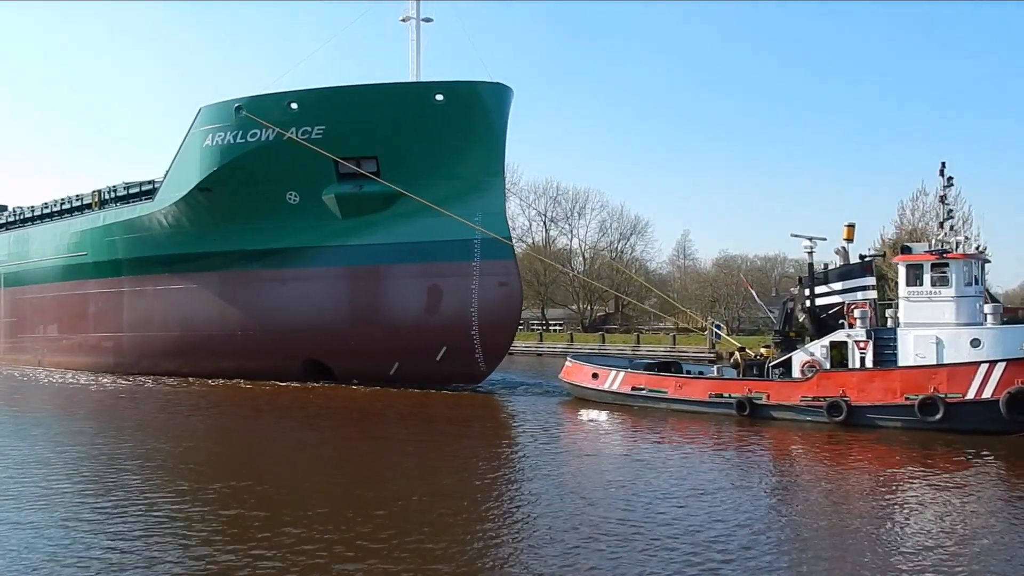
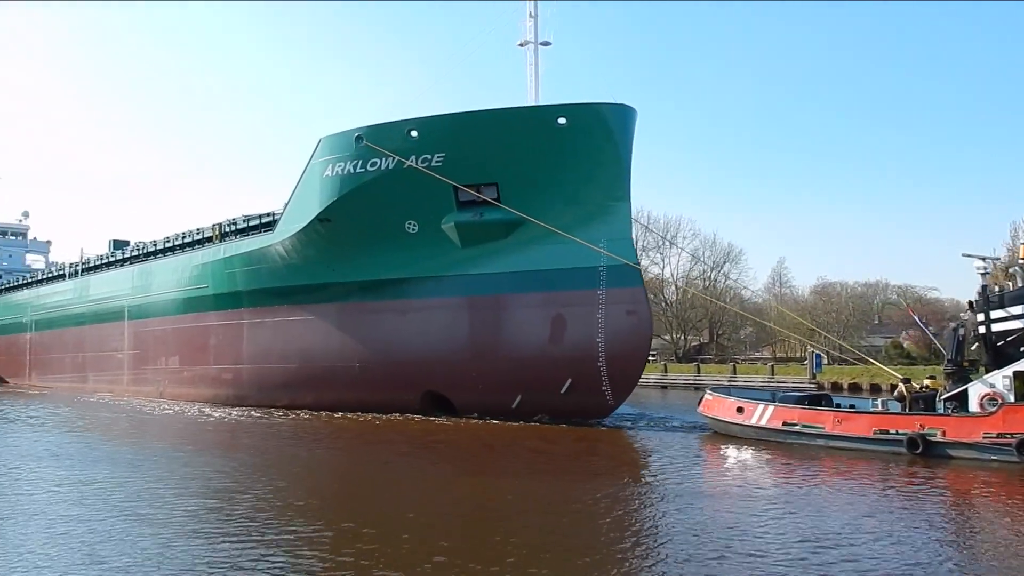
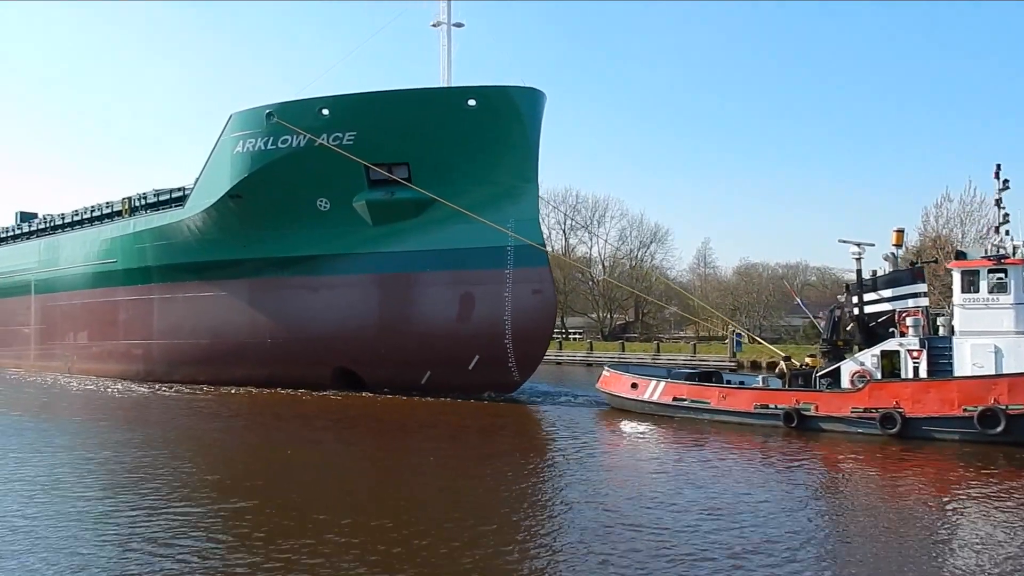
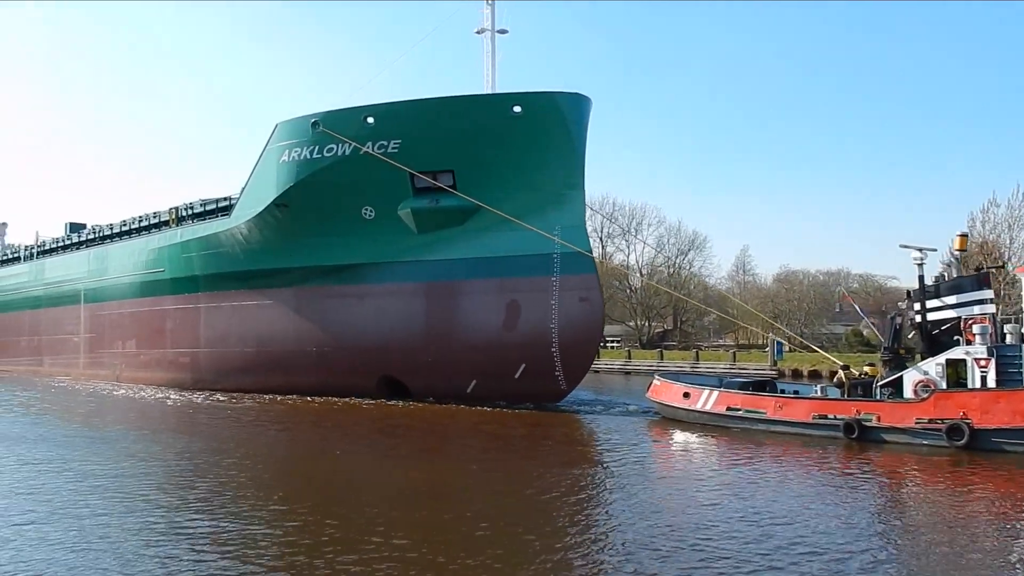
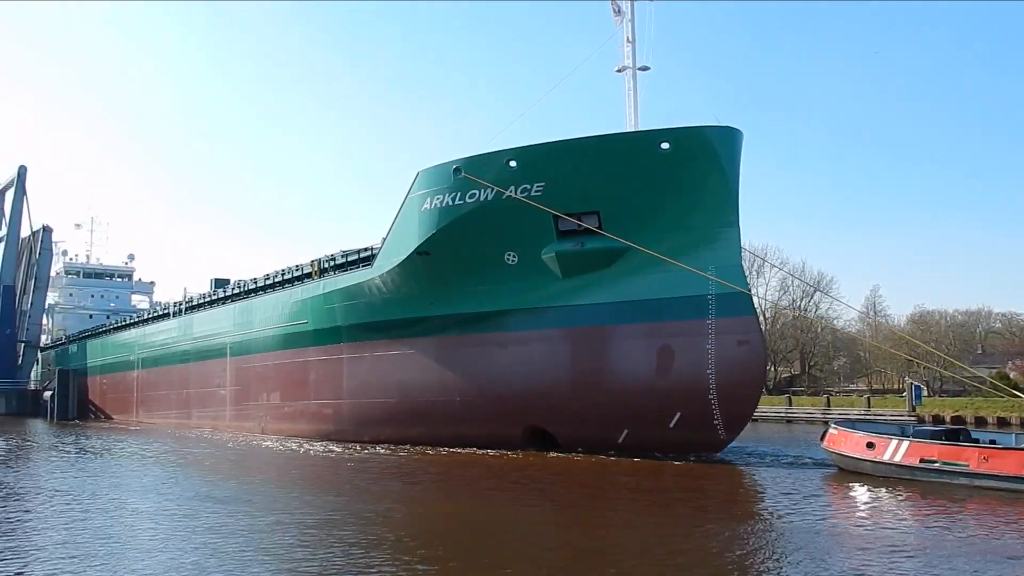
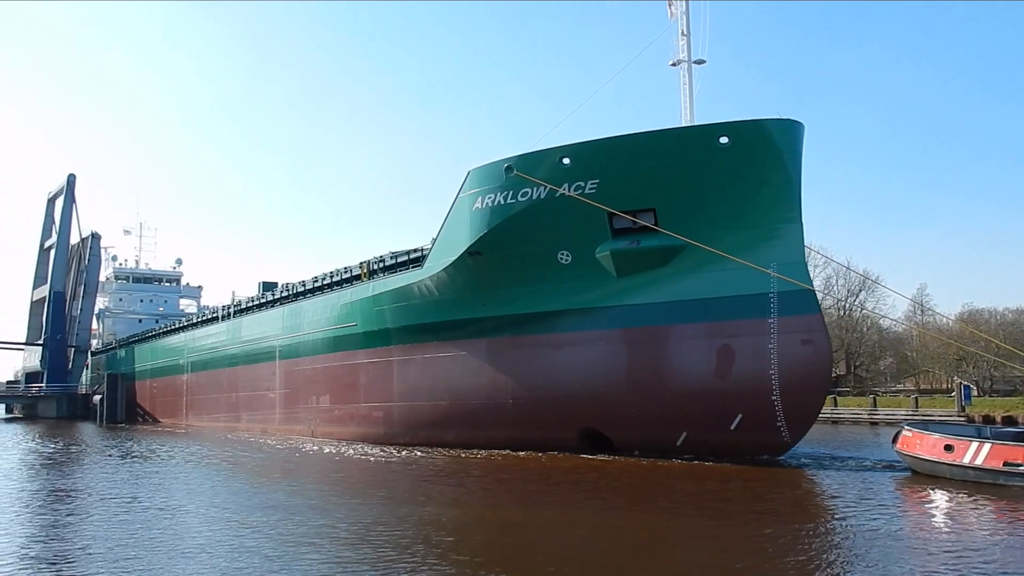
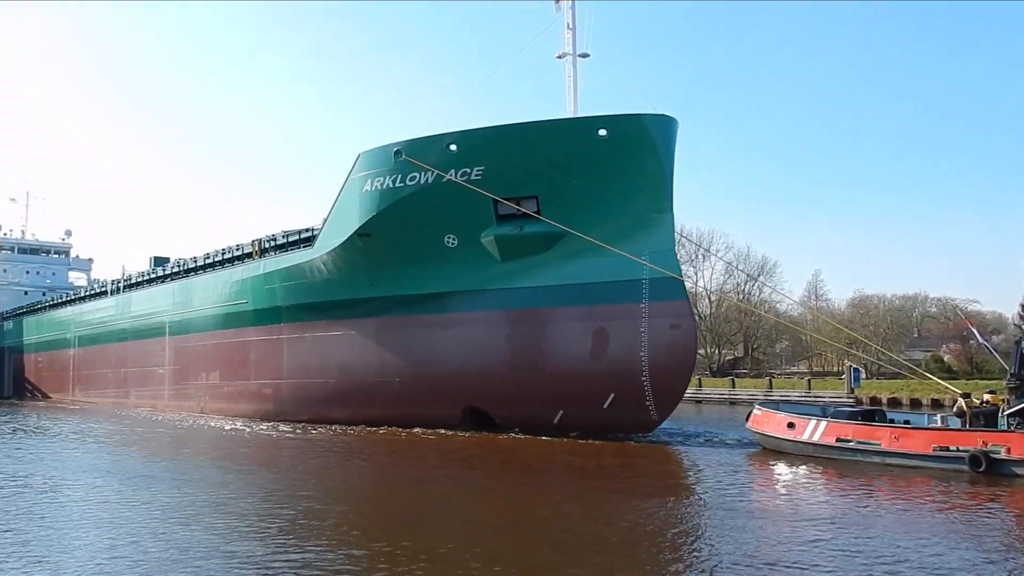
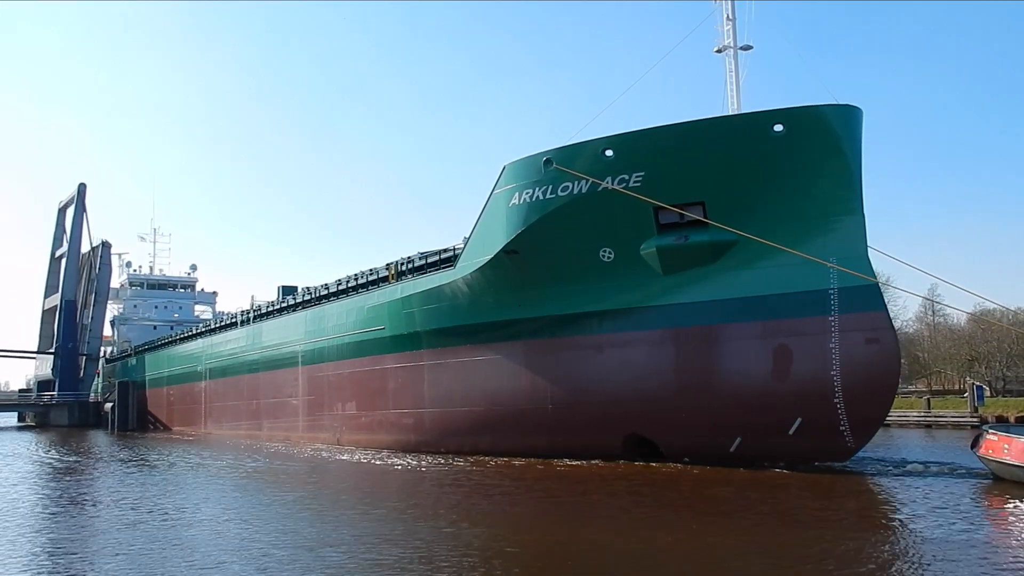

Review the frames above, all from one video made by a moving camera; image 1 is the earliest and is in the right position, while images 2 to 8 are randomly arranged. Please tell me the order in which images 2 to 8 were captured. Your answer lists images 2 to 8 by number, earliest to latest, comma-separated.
3, 4, 2, 7, 5, 6, 8
